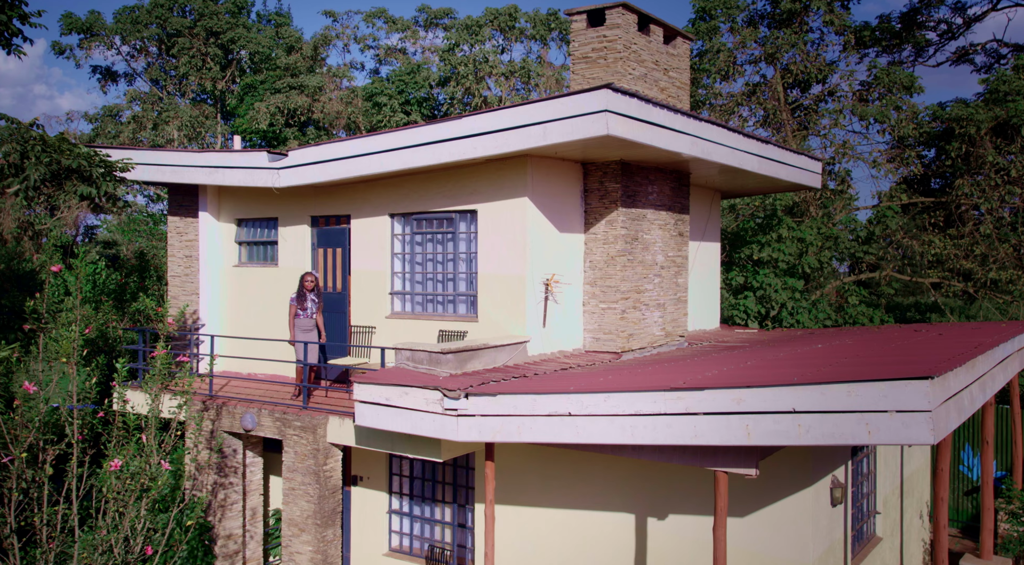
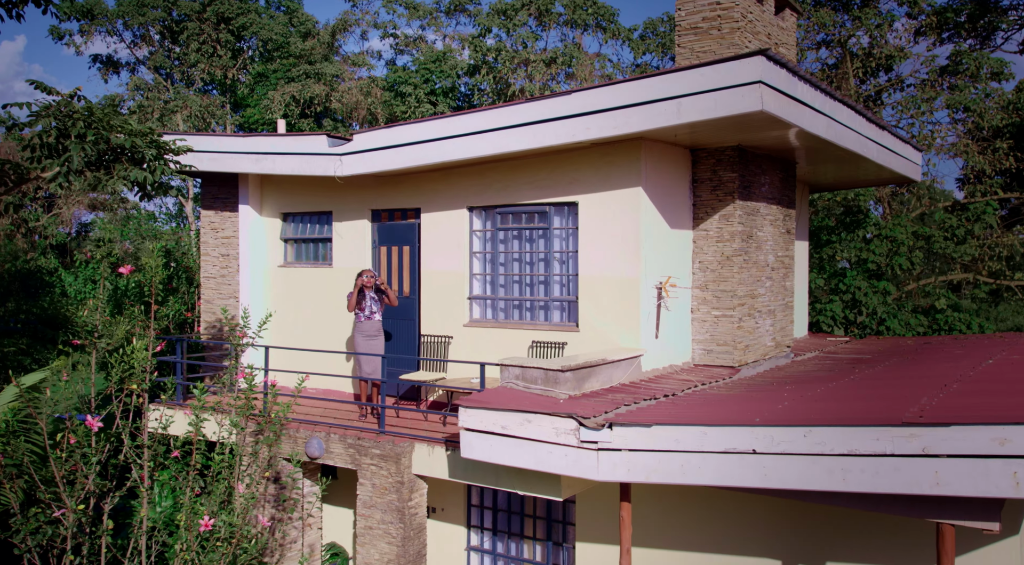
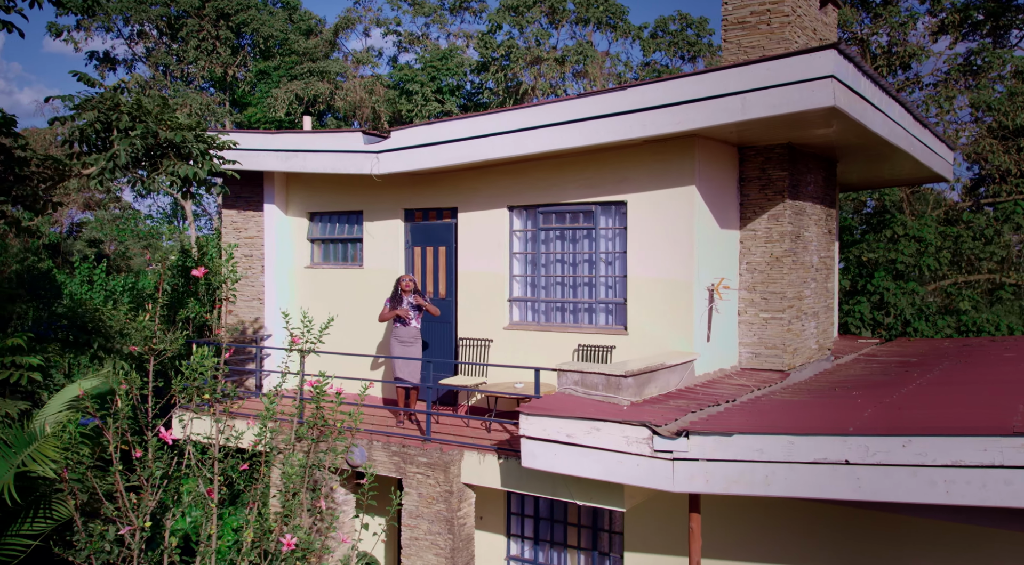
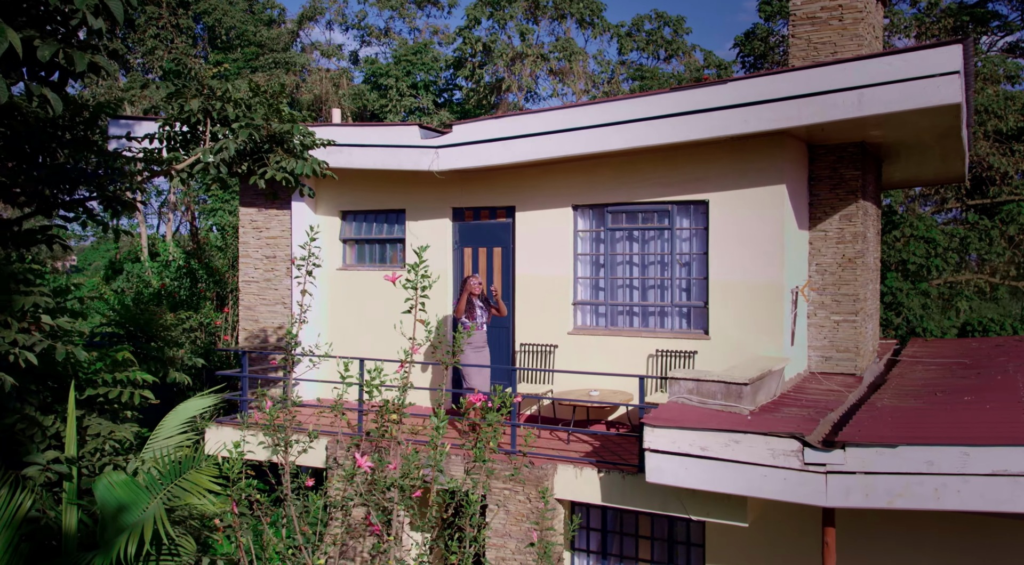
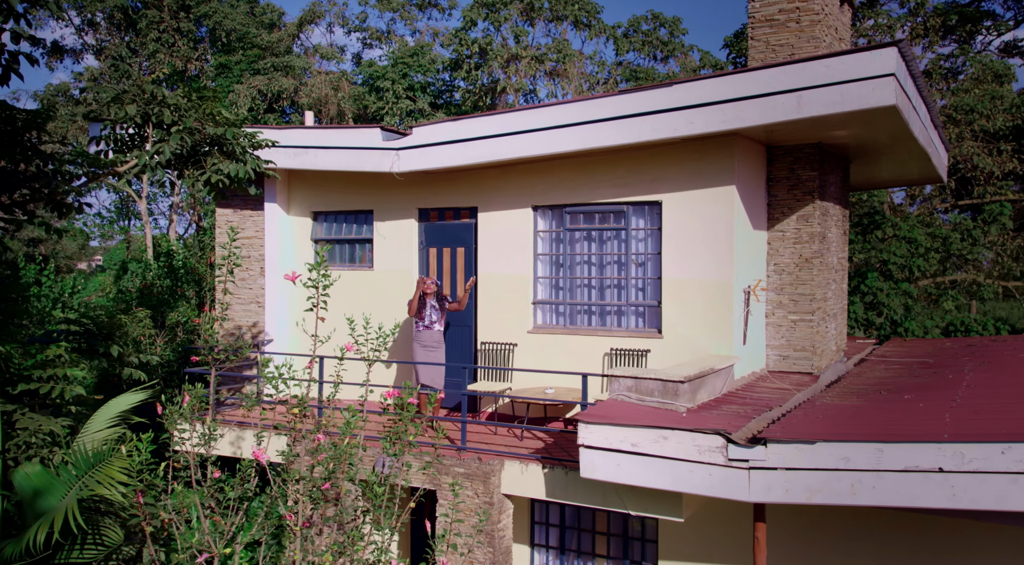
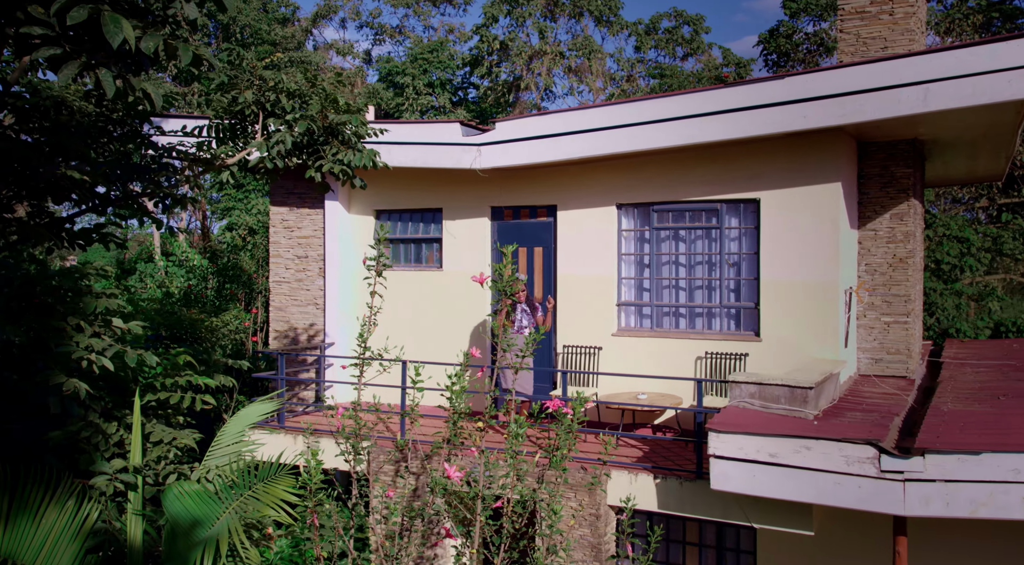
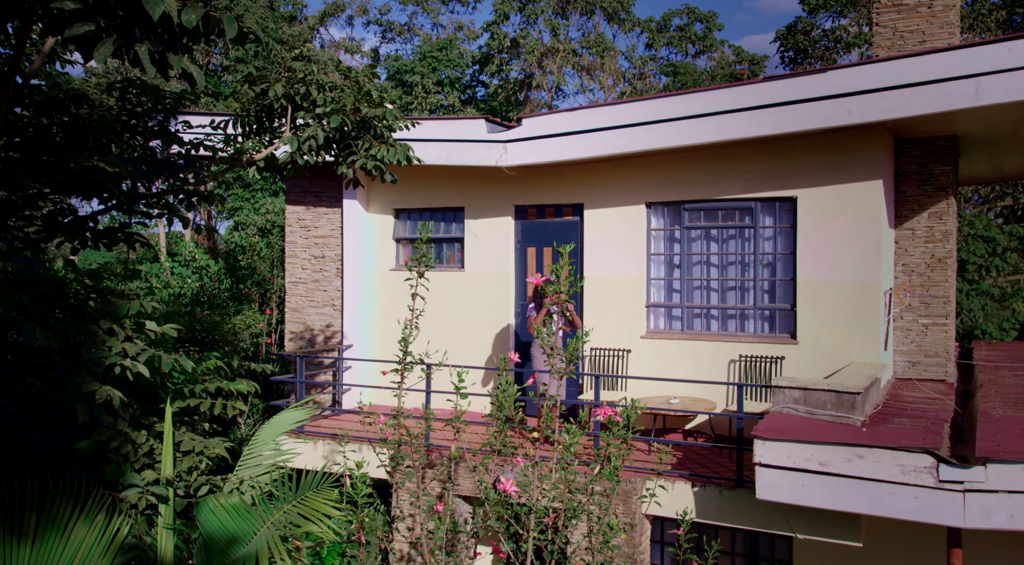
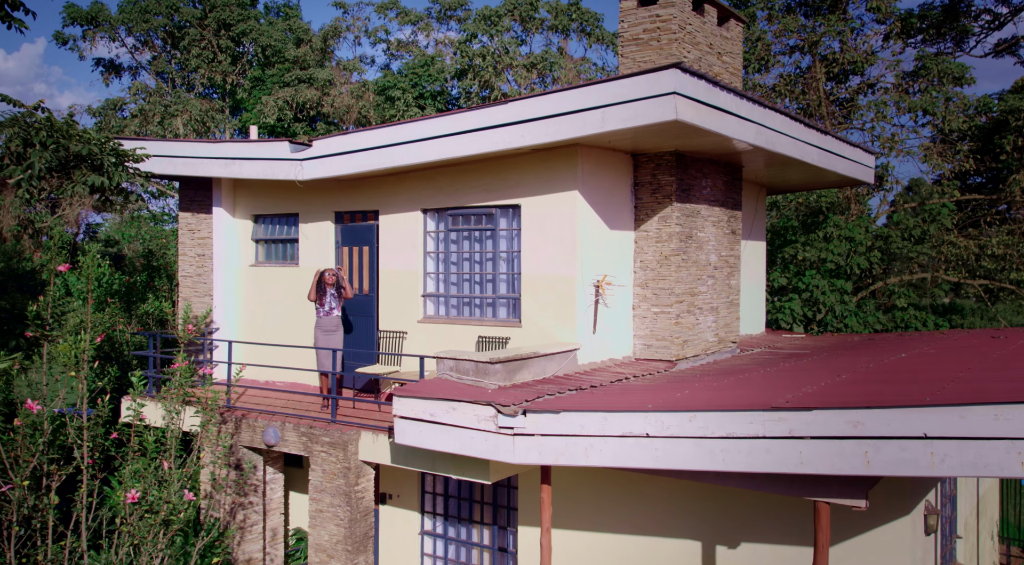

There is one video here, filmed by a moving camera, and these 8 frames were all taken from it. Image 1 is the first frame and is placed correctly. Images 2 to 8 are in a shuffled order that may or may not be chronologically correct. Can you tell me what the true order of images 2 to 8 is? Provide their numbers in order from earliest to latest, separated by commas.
8, 2, 3, 5, 4, 6, 7
